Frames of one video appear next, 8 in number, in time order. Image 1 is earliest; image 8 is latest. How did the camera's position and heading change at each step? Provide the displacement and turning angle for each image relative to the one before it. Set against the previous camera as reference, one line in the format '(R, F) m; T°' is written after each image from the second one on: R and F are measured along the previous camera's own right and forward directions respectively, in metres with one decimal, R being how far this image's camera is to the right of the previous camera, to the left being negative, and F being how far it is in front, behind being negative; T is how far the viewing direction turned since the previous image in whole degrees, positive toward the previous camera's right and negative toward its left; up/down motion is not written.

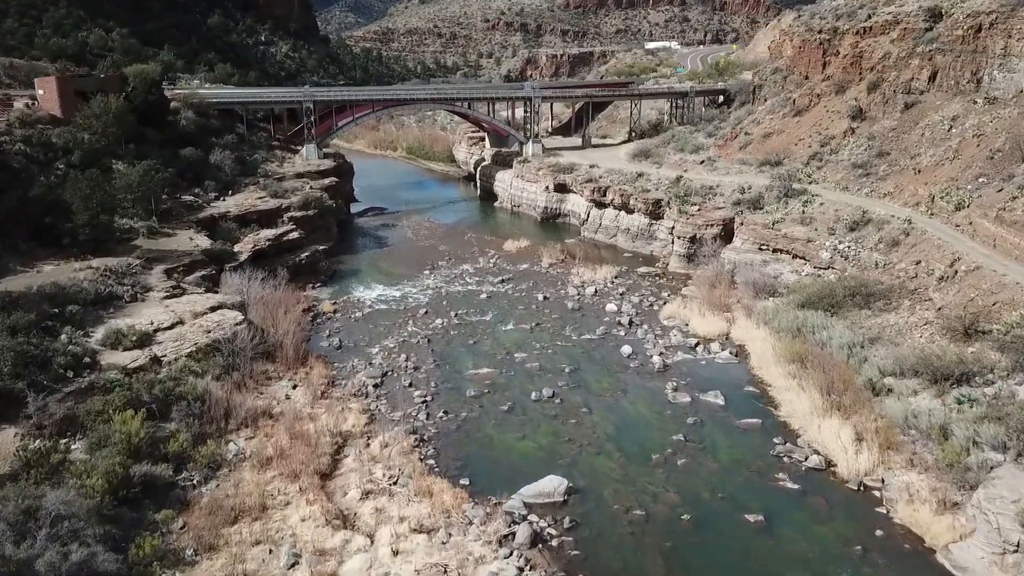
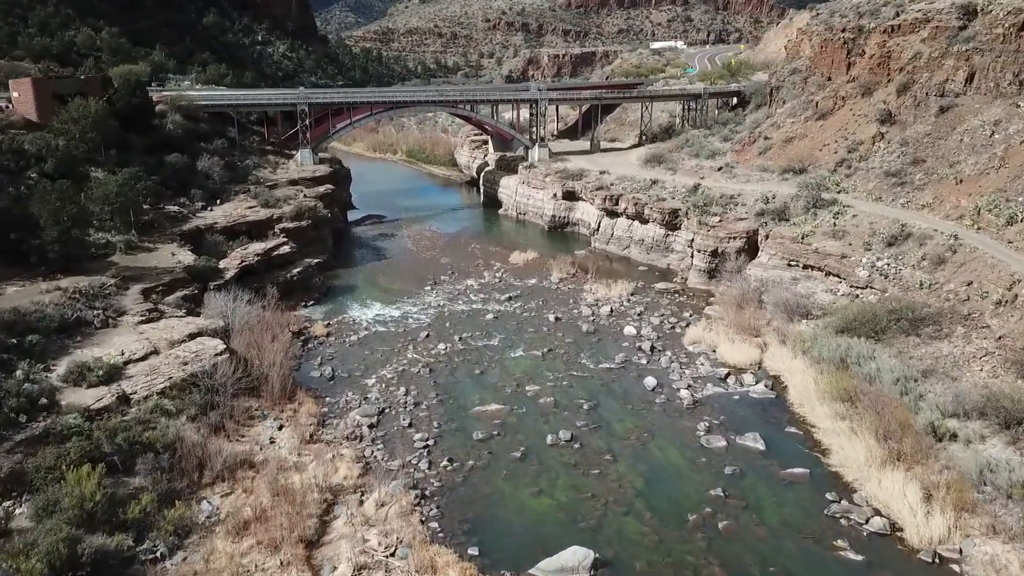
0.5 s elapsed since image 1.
(-0.3, +2.0) m; 0°
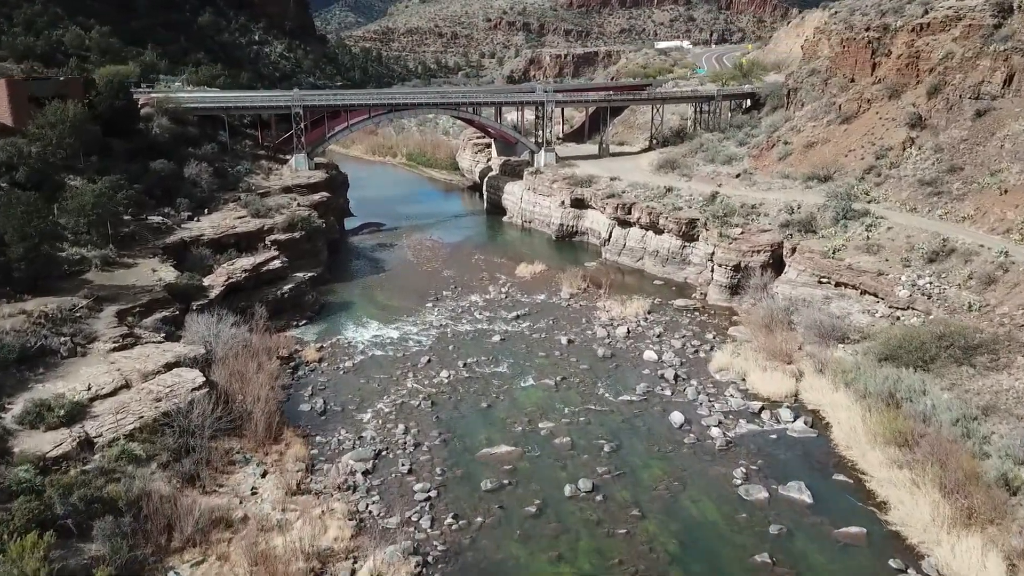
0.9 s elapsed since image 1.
(-0.2, +1.8) m; 0°
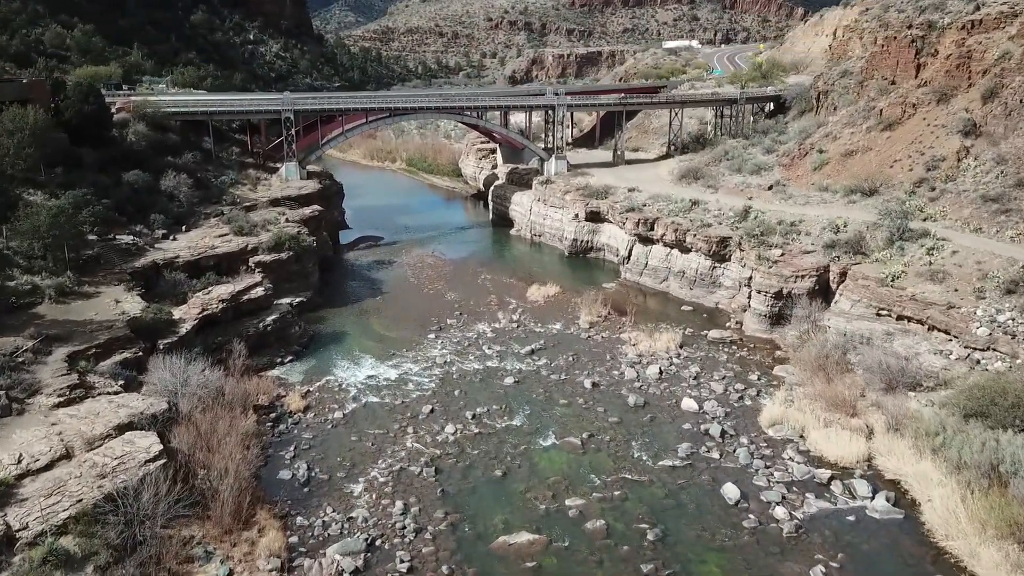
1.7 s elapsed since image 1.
(-0.4, +2.7) m; 0°
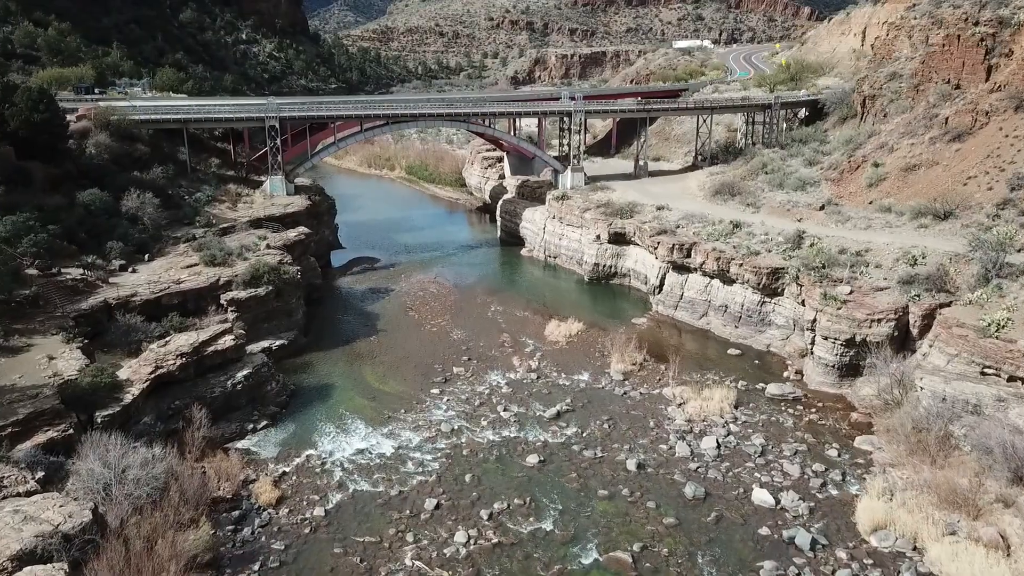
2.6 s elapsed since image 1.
(-0.5, +3.5) m; 0°
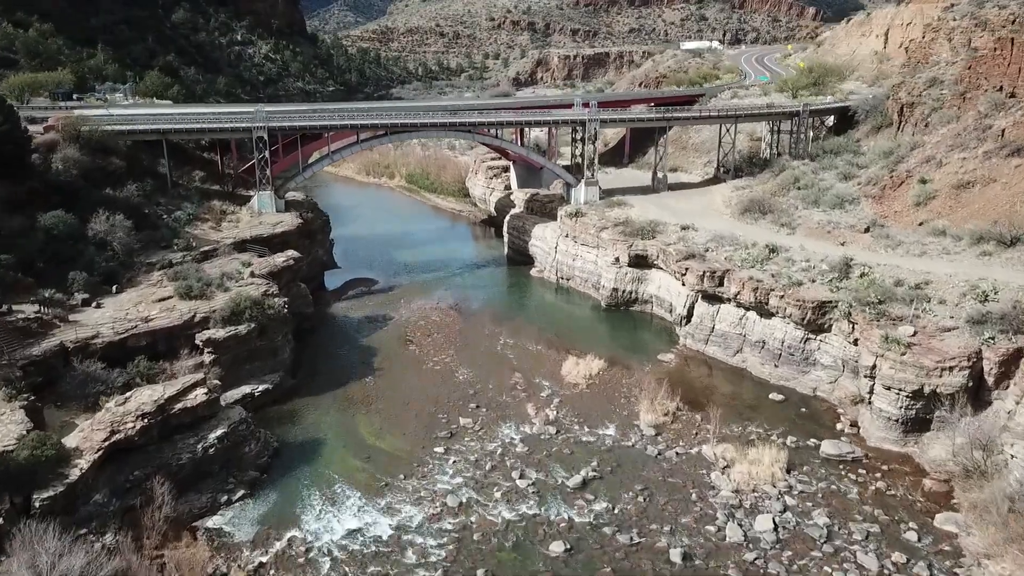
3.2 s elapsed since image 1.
(-0.3, +2.4) m; 0°
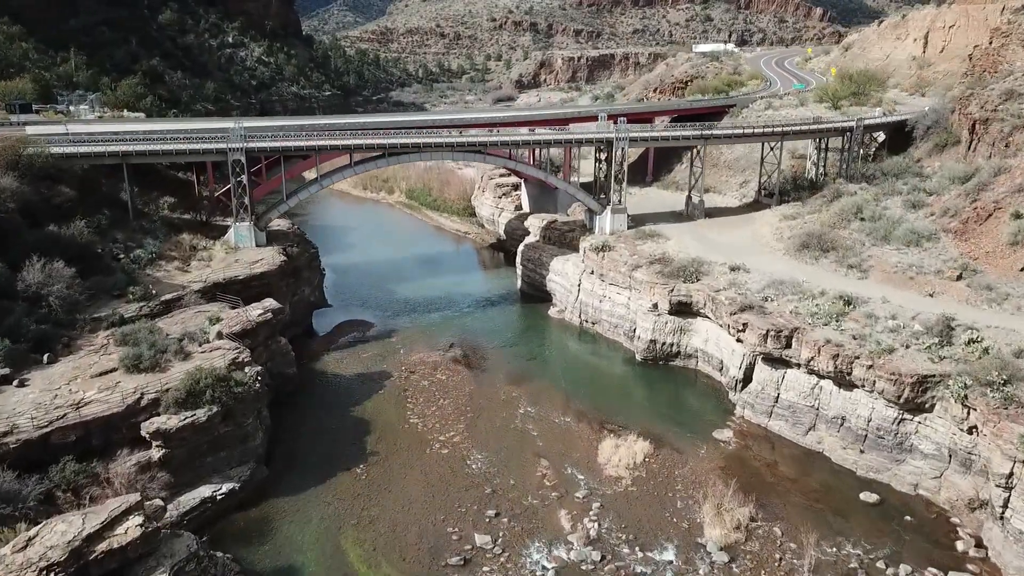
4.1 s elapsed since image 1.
(-0.5, +3.7) m; 0°
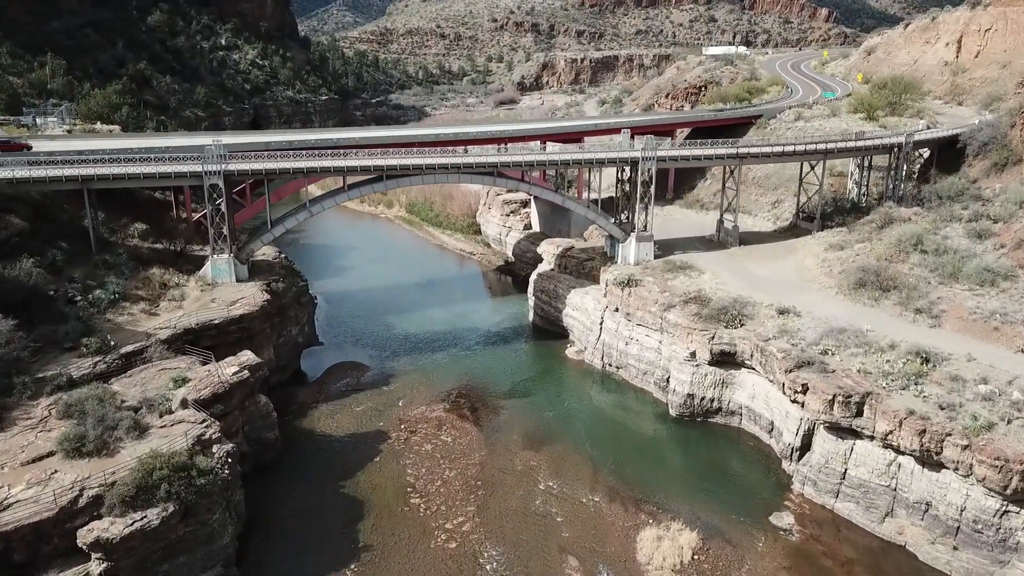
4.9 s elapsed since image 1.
(-0.4, +2.7) m; 0°
